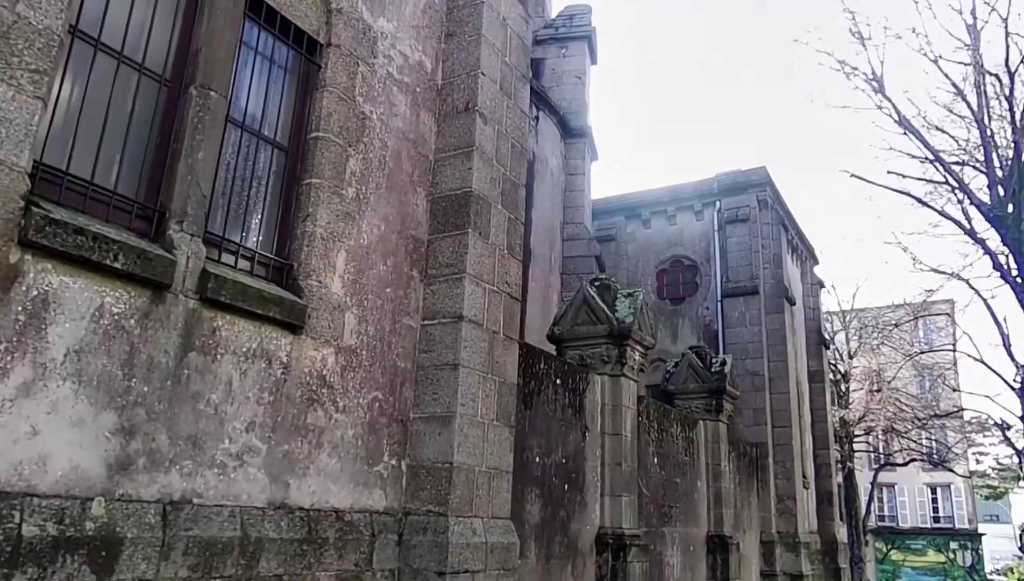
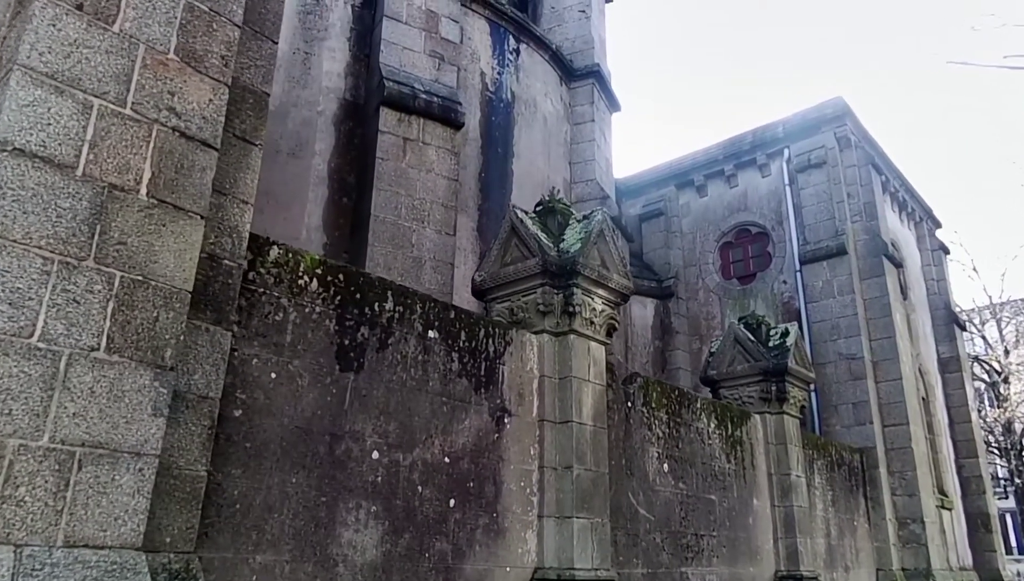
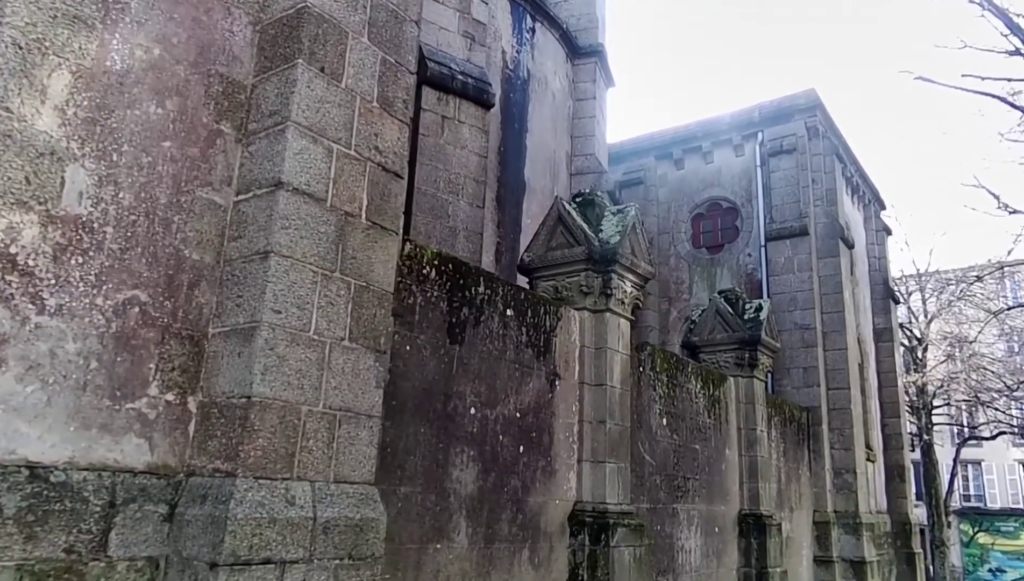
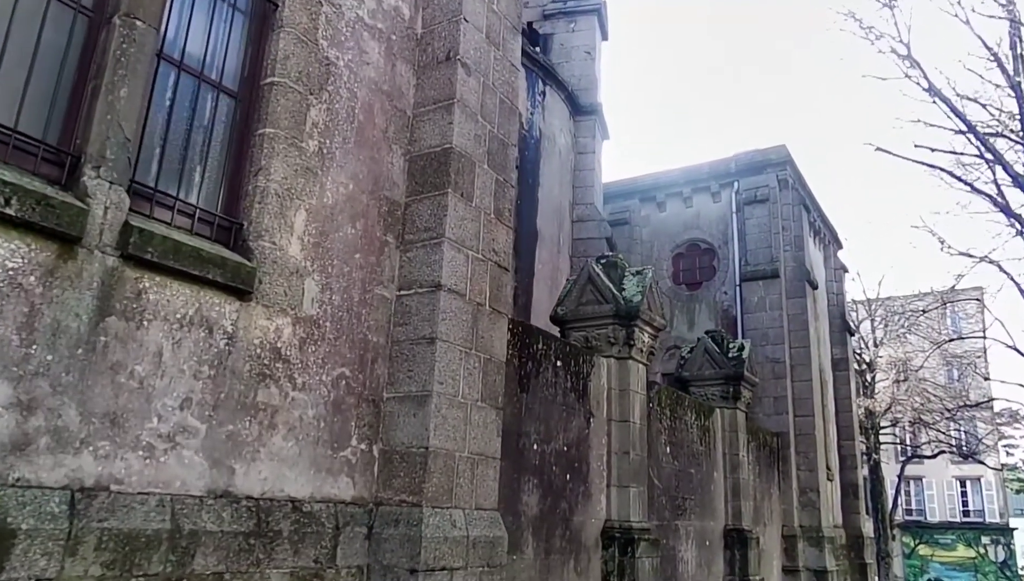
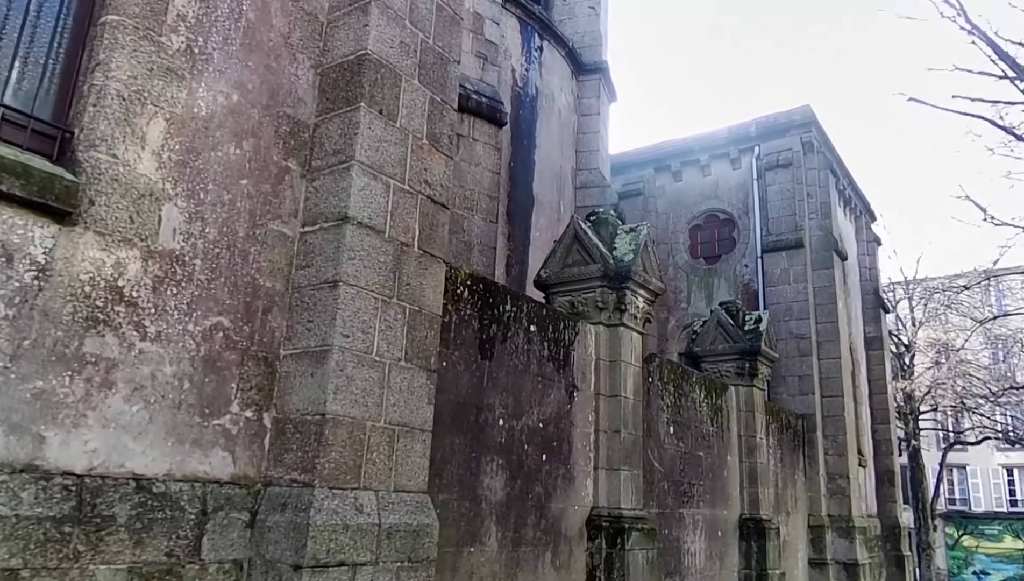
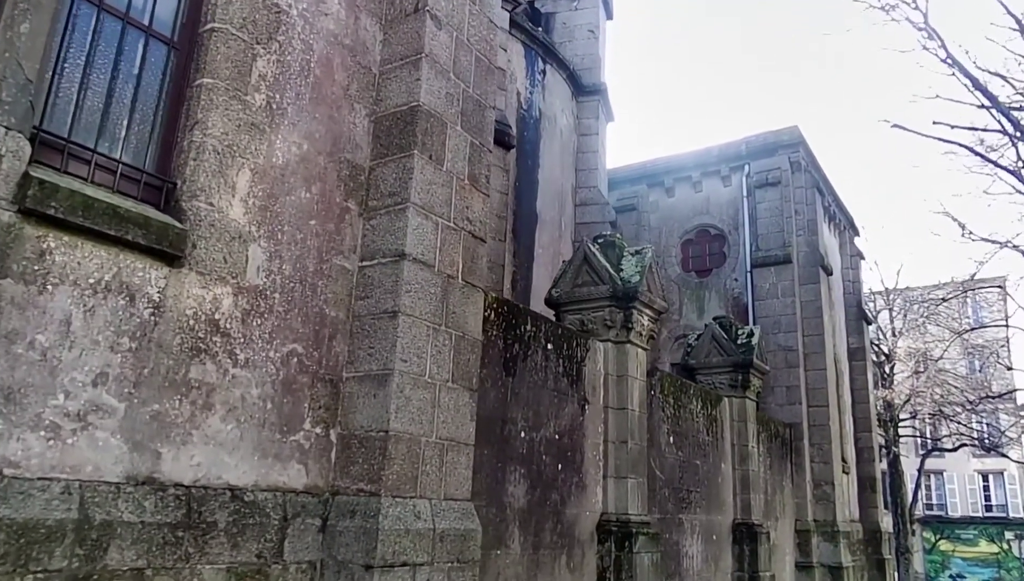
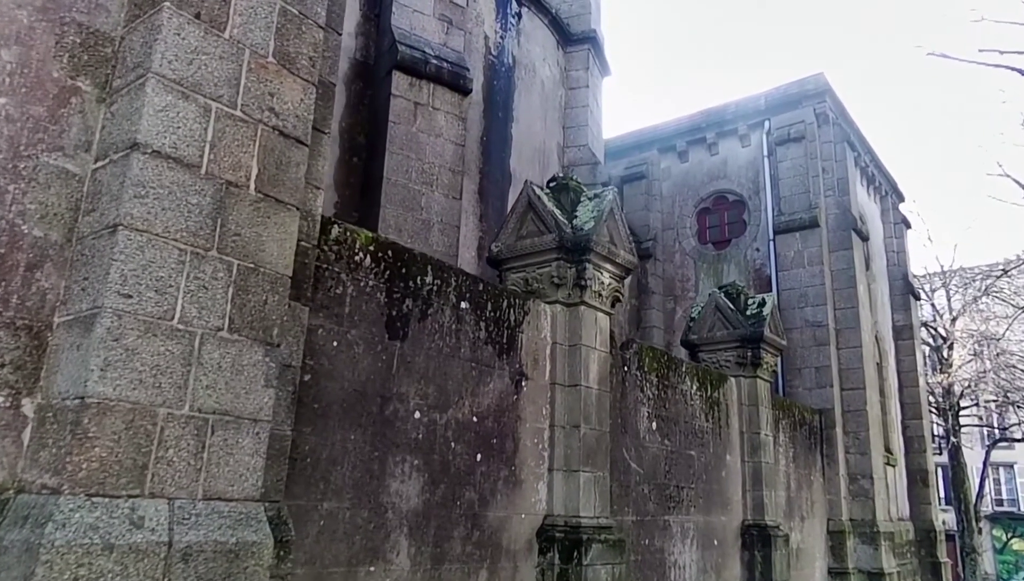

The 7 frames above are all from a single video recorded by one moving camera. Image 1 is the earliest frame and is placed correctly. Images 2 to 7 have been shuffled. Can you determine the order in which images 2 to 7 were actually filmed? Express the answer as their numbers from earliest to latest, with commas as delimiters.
4, 6, 5, 3, 7, 2
